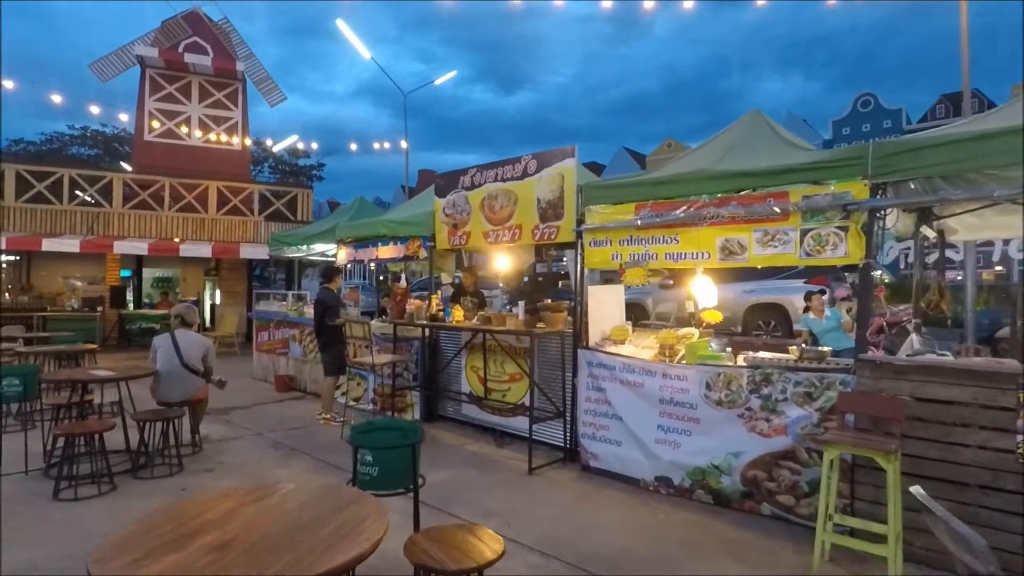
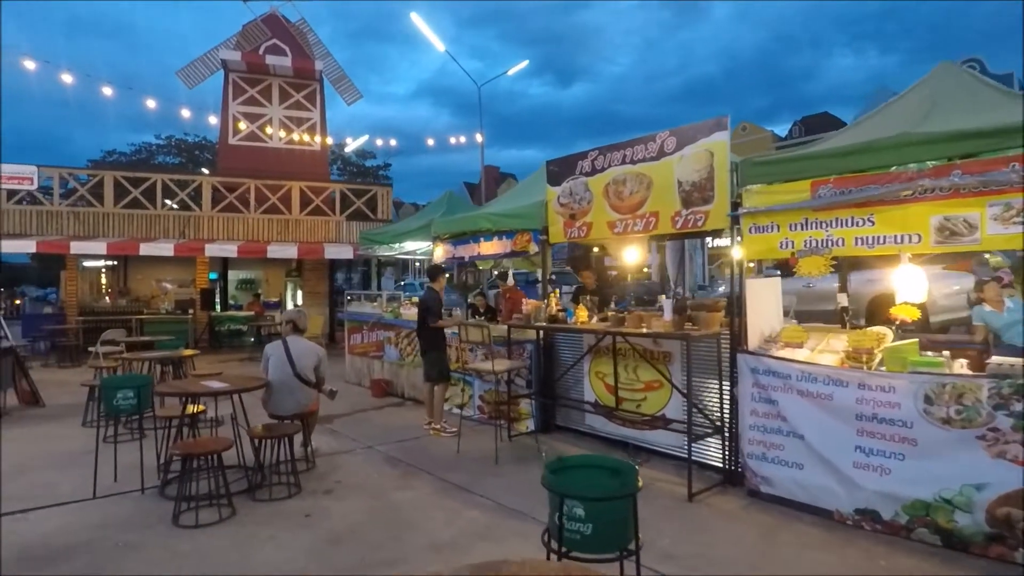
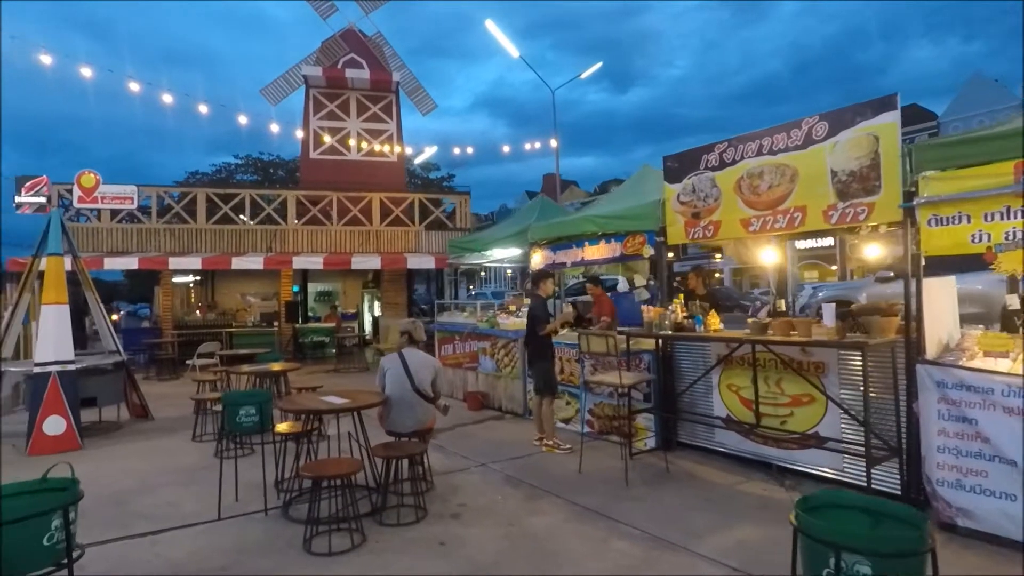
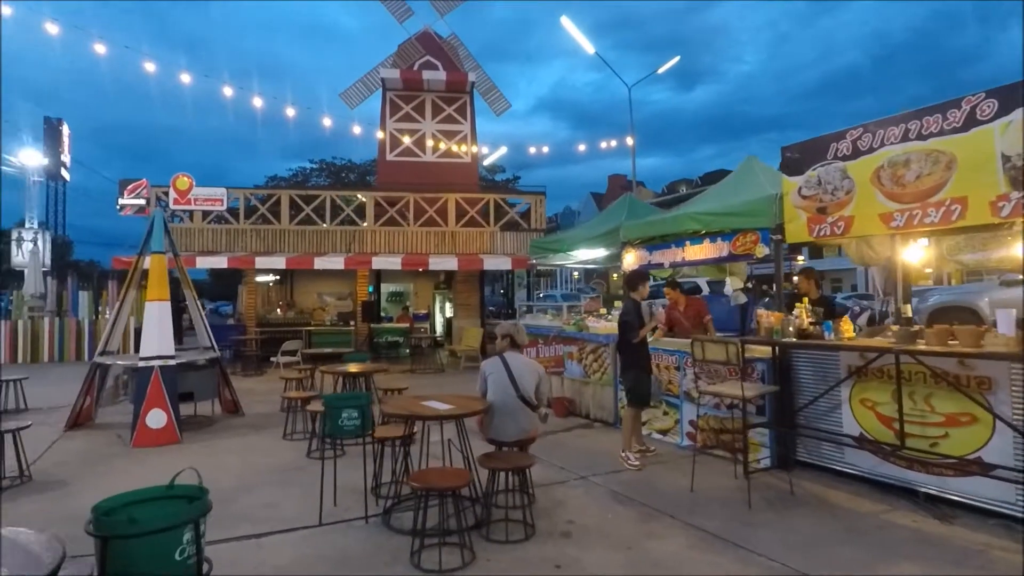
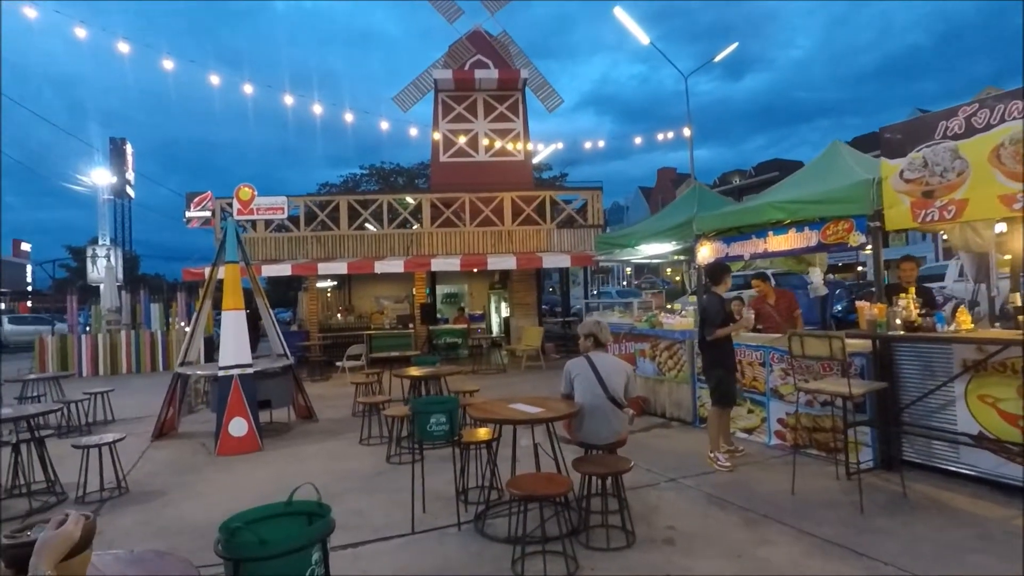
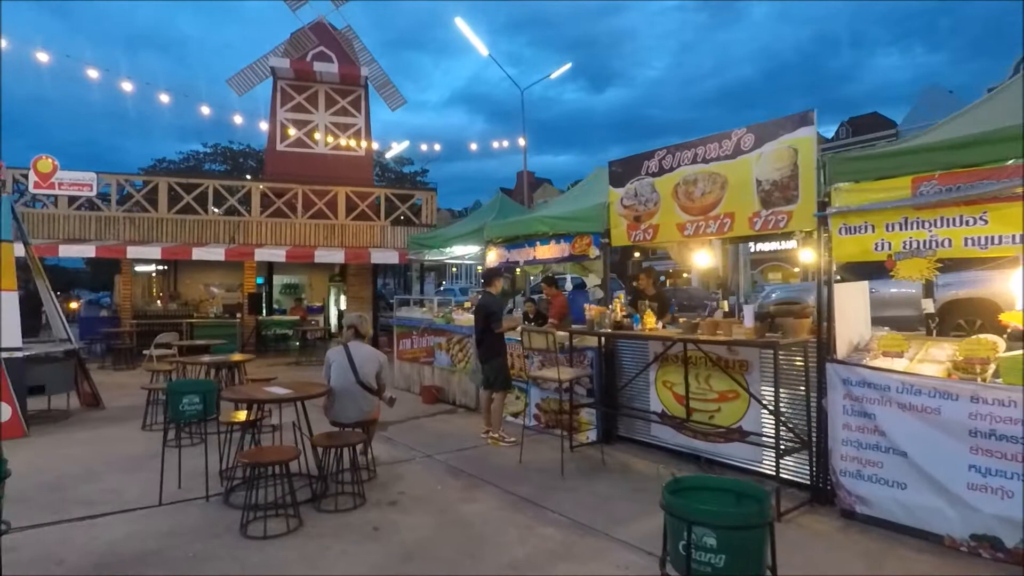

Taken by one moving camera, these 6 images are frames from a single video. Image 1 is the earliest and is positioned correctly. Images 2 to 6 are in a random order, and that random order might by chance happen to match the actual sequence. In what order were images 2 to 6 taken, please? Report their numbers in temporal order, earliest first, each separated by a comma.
2, 6, 3, 4, 5
